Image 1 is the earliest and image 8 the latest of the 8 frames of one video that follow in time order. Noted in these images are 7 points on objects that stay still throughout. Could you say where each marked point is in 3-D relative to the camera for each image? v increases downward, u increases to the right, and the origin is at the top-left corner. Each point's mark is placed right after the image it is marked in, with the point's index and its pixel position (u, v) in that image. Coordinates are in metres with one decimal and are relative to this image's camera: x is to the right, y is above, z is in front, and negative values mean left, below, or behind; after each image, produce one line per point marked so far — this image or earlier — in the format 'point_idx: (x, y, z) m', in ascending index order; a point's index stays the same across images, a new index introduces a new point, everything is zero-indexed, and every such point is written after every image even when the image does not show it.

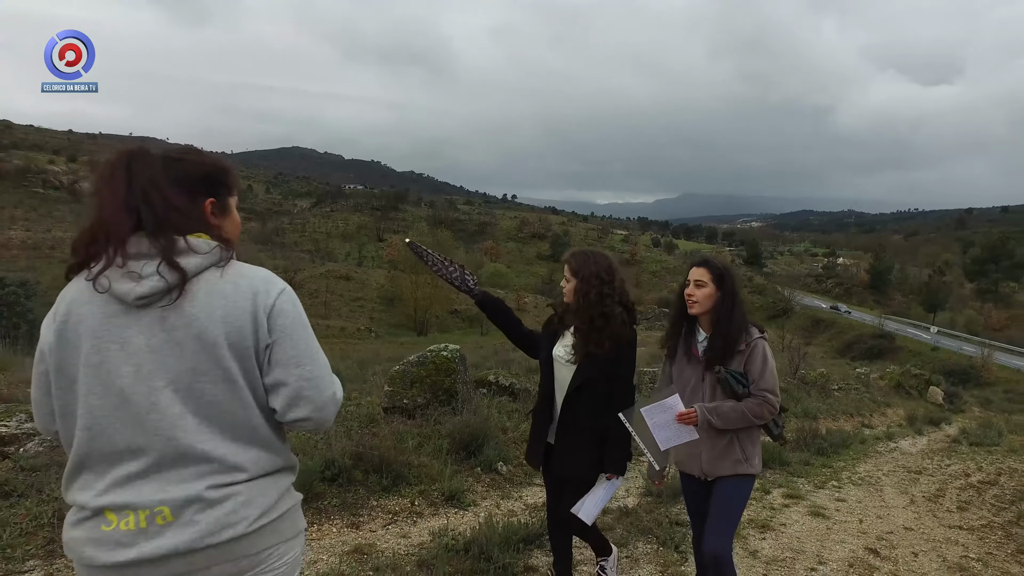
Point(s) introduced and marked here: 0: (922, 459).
0: (+4.8, -2.0, +7.5) m
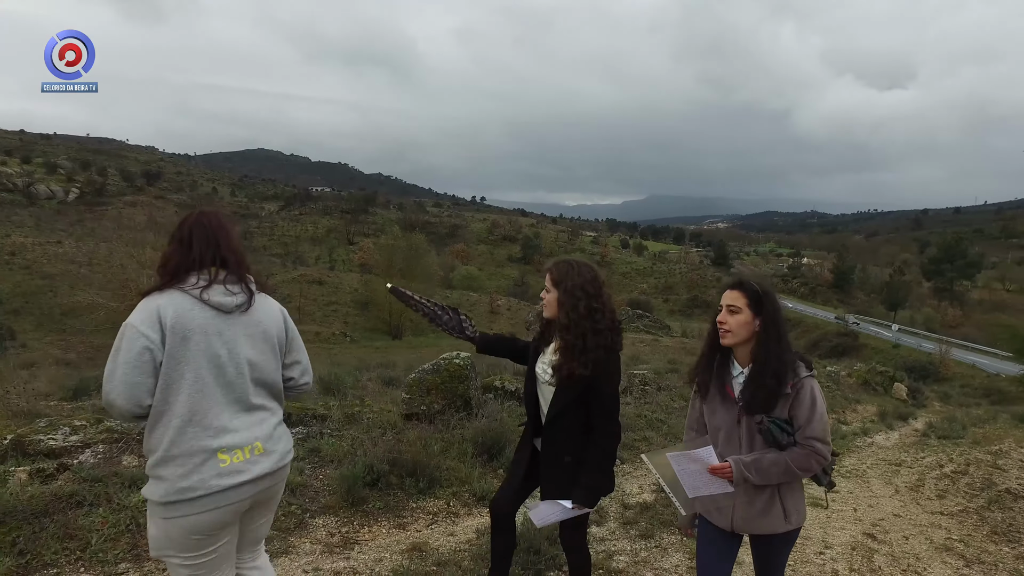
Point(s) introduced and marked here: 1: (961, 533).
0: (+4.8, -2.1, +8.1) m
1: (+3.3, -1.8, +4.8) m
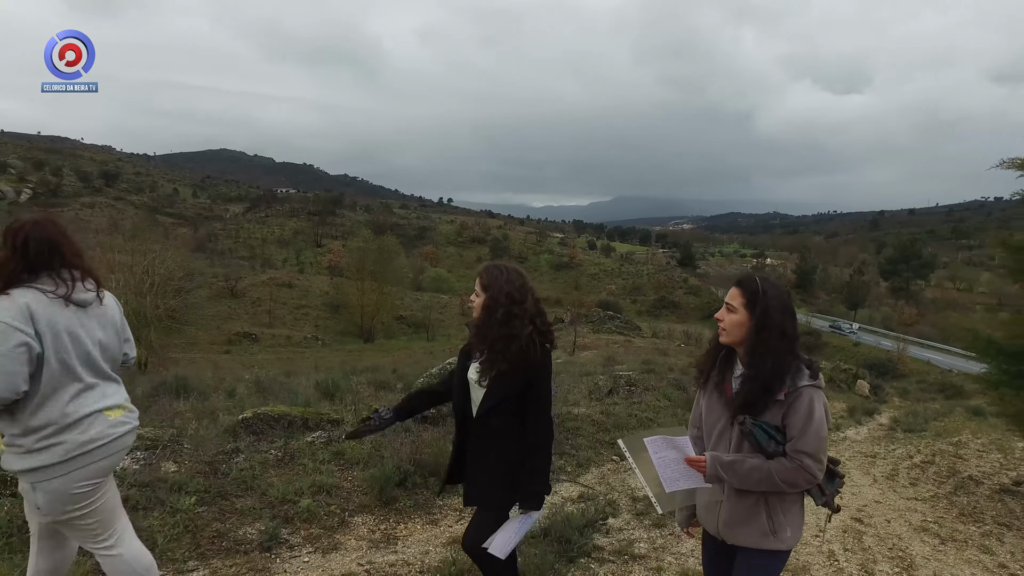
0: (+4.8, -2.1, +8.7) m
1: (+3.5, -1.9, +5.3) m
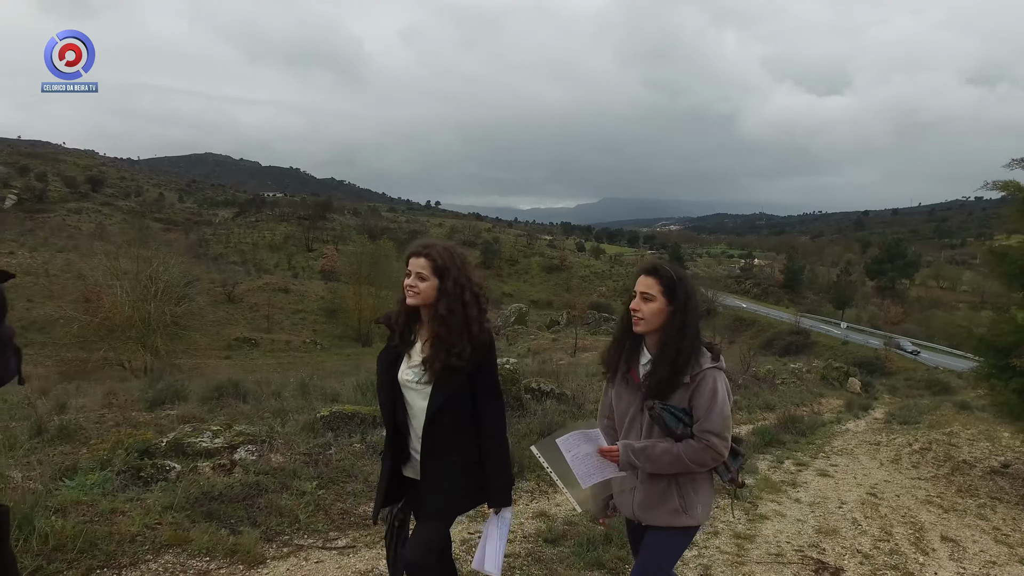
0: (+5.3, -2.2, +9.6) m
1: (+4.0, -1.9, +6.1) m
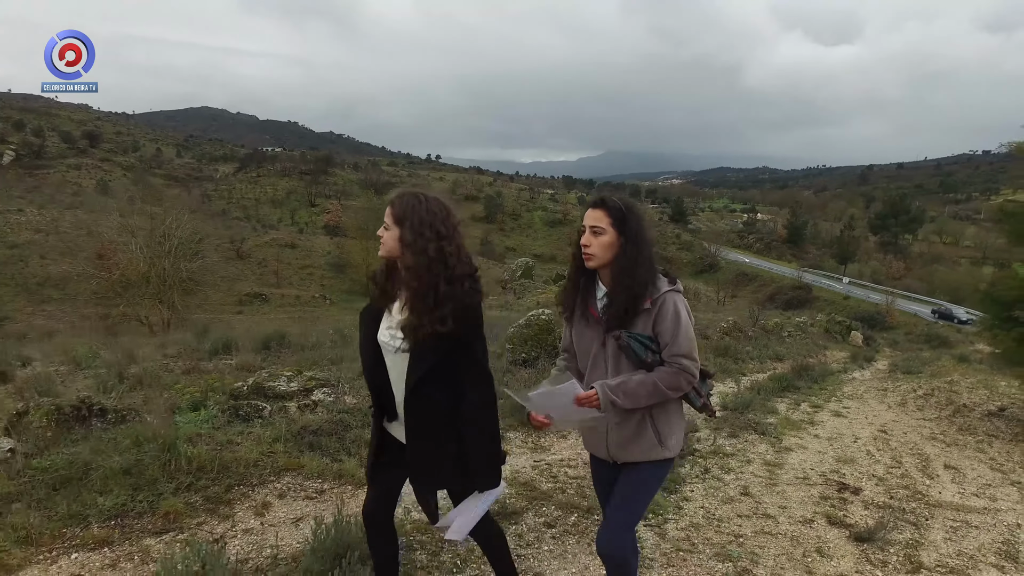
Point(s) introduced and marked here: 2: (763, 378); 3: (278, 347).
0: (+5.8, -1.5, +10.2) m
1: (+4.5, -1.5, +6.8) m
2: (+3.7, -1.4, +9.7) m
3: (-3.6, -0.9, +10.1) m
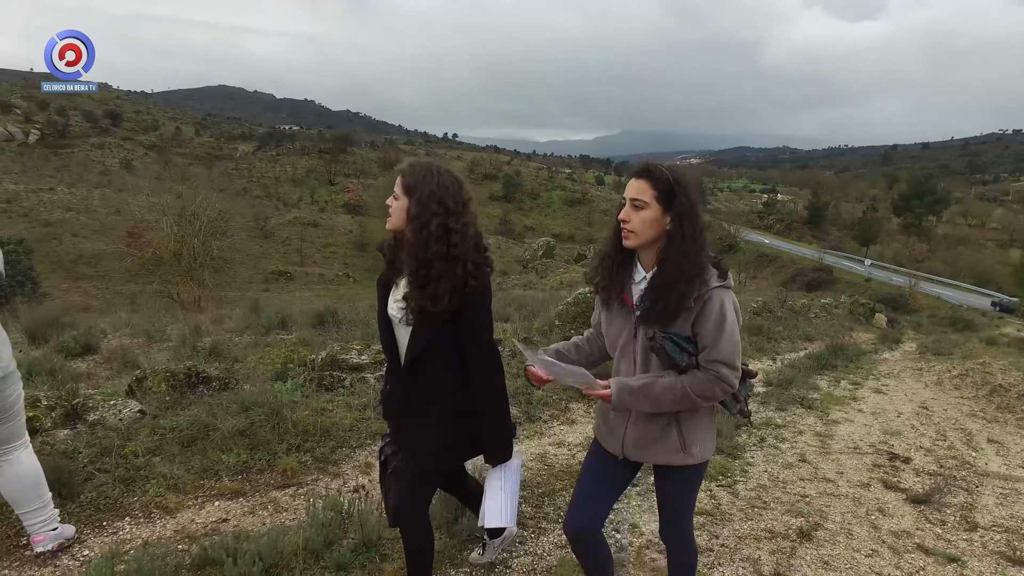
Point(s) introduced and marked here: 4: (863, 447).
0: (+6.5, -1.2, +10.5) m
1: (+5.1, -1.3, +7.0) m
2: (+4.4, -1.1, +9.9) m
3: (-2.9, -0.6, +10.5) m
4: (+2.9, -1.3, +5.2) m
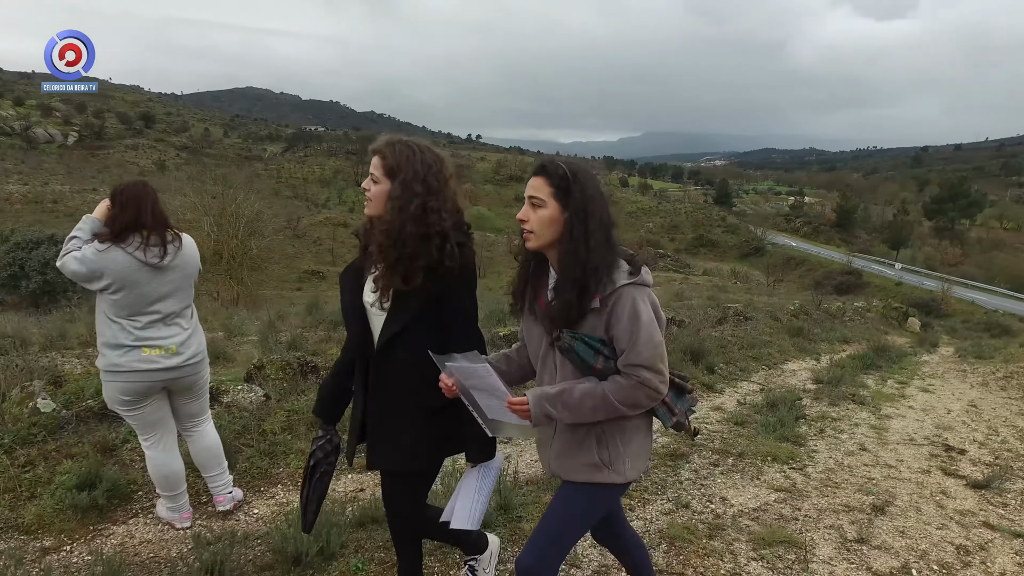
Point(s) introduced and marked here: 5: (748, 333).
0: (+7.3, -1.3, +10.7) m
1: (+5.9, -1.4, +7.3) m
2: (+5.3, -1.1, +10.3) m
3: (-2.1, -0.6, +11.1) m
4: (+3.5, -1.3, +5.6) m
5: (+4.4, -0.8, +11.8) m
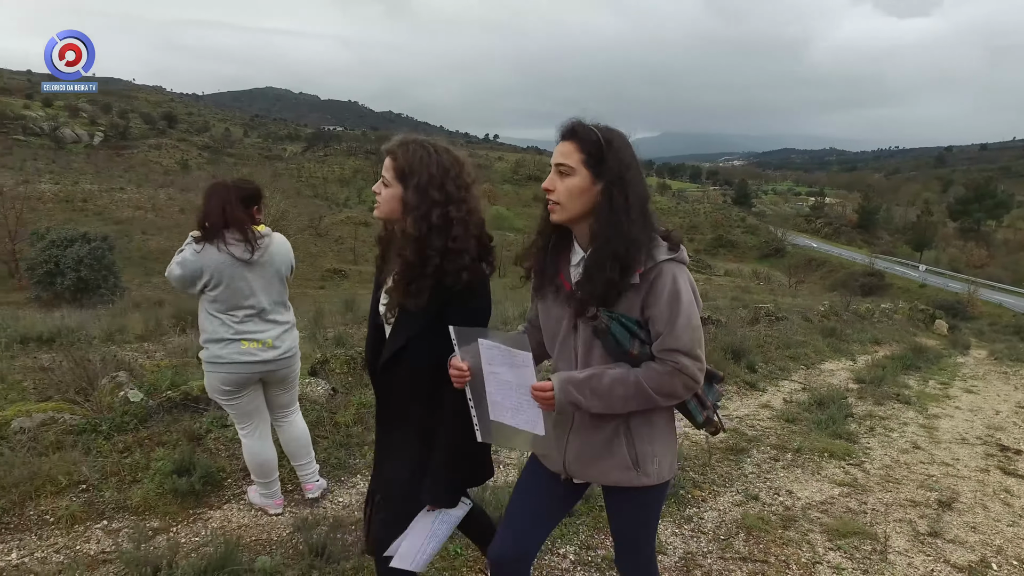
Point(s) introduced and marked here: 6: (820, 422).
0: (+7.9, -1.3, +10.7) m
1: (+6.4, -1.4, +7.3) m
2: (+5.9, -1.1, +10.3) m
3: (-1.5, -0.5, +11.3) m
4: (+4.0, -1.3, +5.6) m
5: (+5.0, -0.8, +11.8) m
6: (+2.7, -1.2, +5.7) m
